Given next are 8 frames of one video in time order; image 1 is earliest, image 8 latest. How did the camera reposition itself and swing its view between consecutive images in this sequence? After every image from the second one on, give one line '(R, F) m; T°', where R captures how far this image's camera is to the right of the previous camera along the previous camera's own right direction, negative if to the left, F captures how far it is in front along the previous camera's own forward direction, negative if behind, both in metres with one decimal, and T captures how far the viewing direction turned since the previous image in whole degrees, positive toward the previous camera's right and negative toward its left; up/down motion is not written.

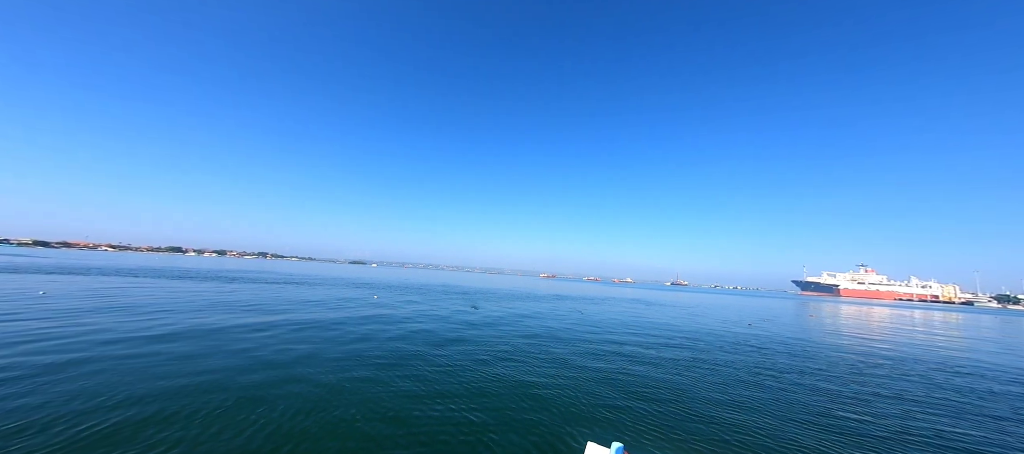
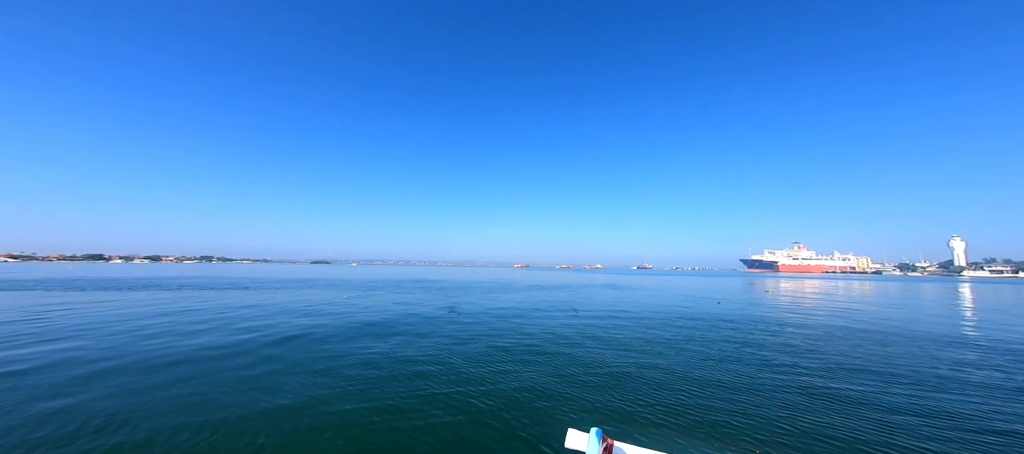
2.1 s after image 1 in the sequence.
(-0.4, -0.3) m; +6°
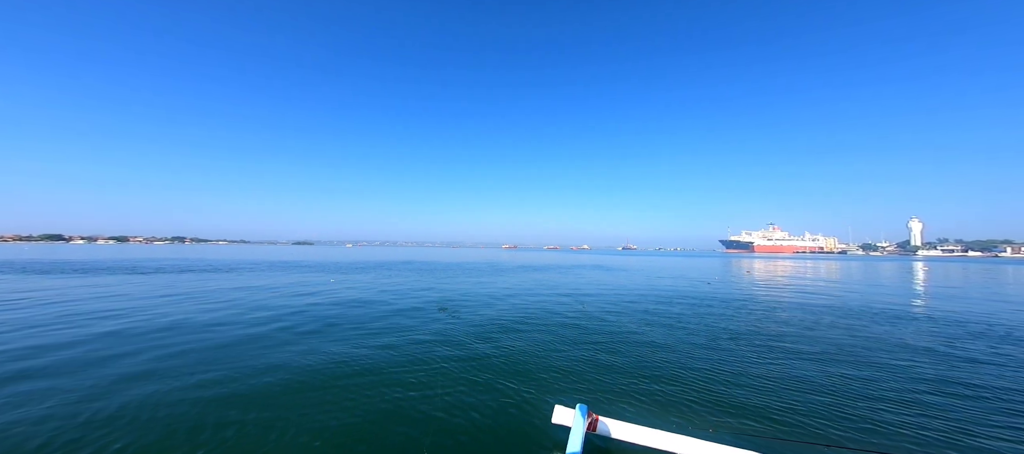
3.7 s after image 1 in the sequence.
(-0.2, -0.1) m; +3°
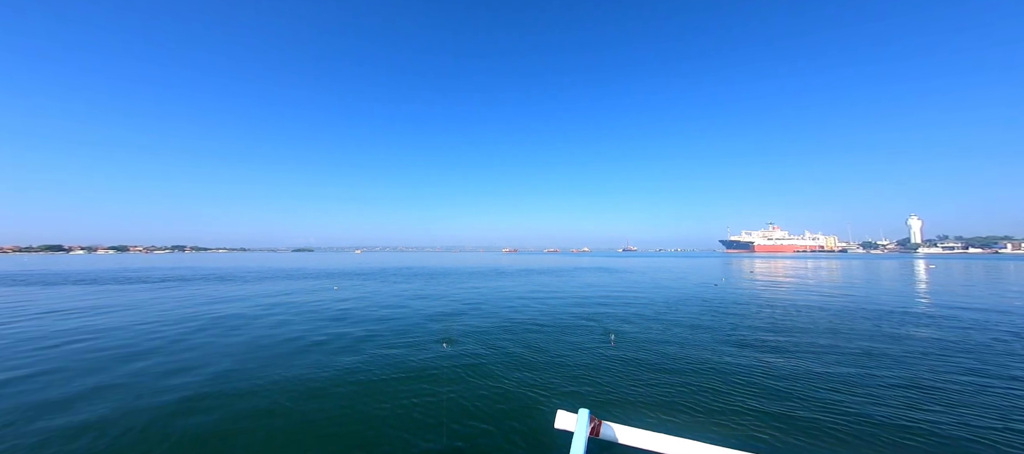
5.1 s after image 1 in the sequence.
(+3.2, -0.4) m; -14°
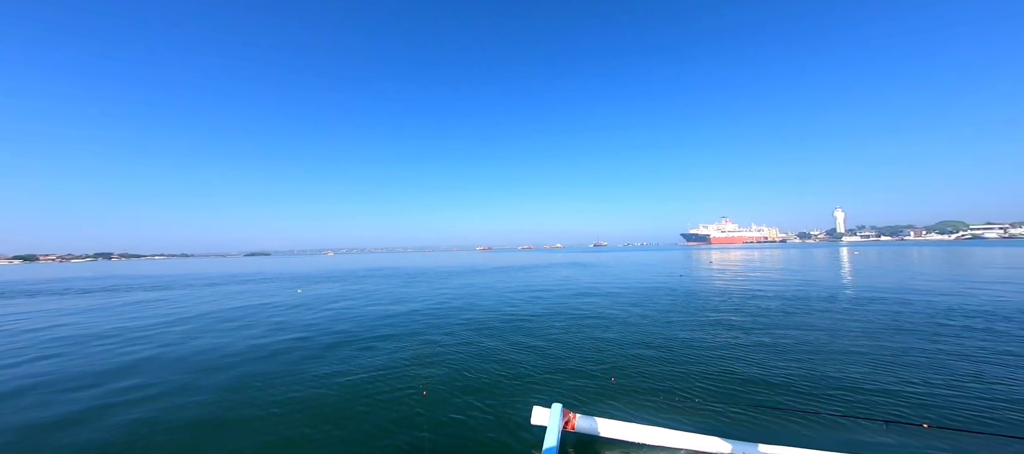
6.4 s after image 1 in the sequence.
(+0.2, -0.4) m; +4°
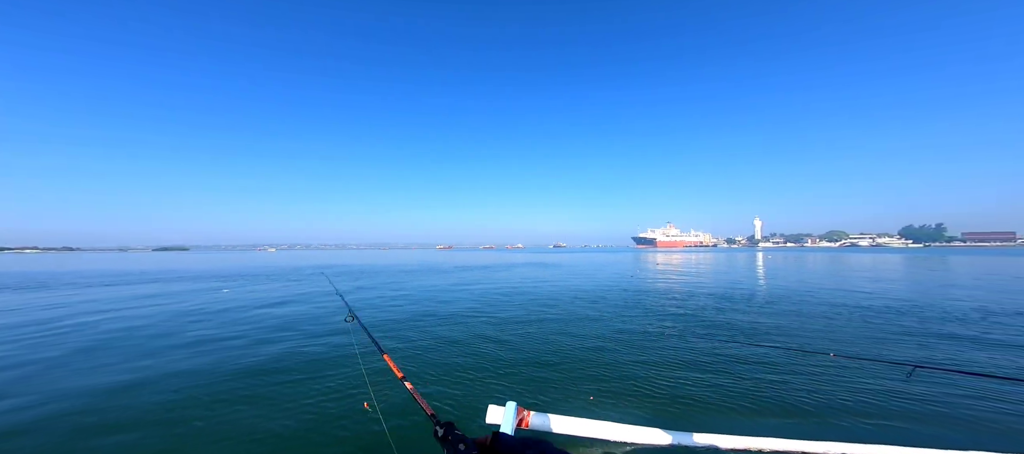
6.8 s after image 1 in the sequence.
(-0.2, -0.6) m; +7°
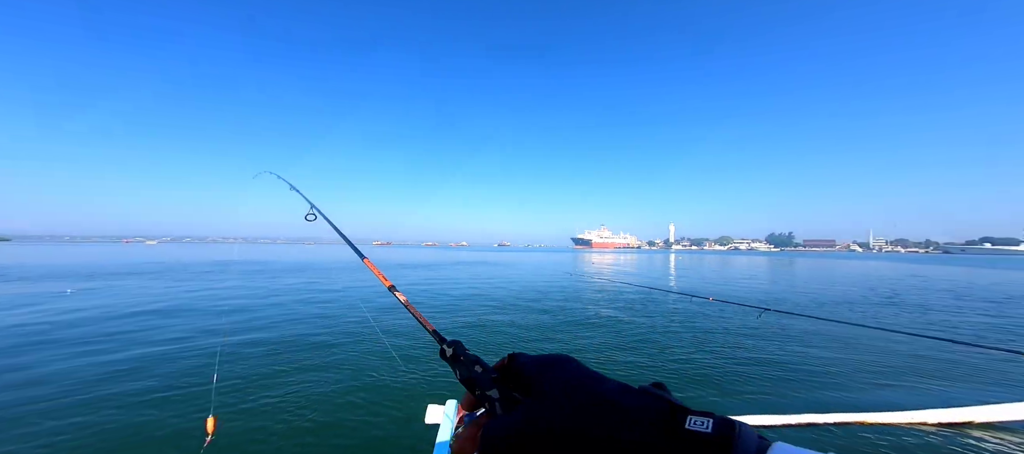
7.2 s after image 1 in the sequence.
(-0.5, +2.4) m; -15°
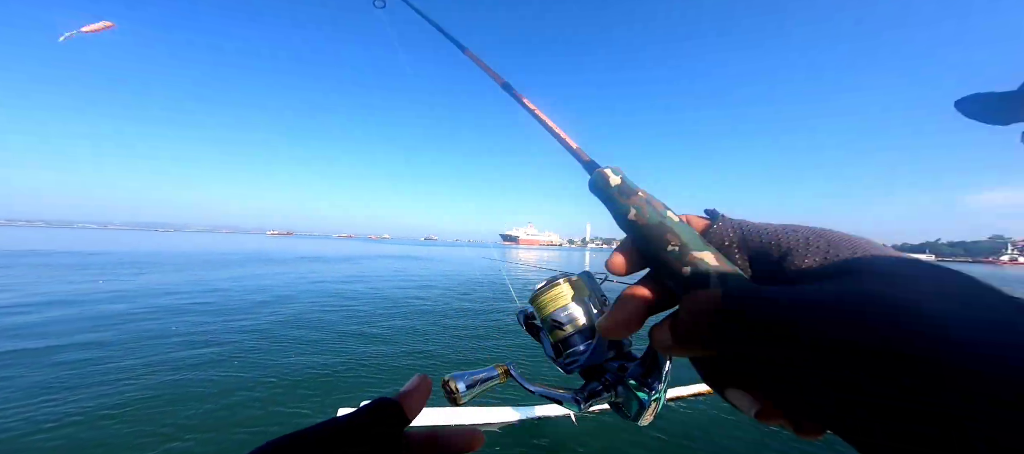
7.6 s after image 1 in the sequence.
(+0.1, -0.2) m; +11°
